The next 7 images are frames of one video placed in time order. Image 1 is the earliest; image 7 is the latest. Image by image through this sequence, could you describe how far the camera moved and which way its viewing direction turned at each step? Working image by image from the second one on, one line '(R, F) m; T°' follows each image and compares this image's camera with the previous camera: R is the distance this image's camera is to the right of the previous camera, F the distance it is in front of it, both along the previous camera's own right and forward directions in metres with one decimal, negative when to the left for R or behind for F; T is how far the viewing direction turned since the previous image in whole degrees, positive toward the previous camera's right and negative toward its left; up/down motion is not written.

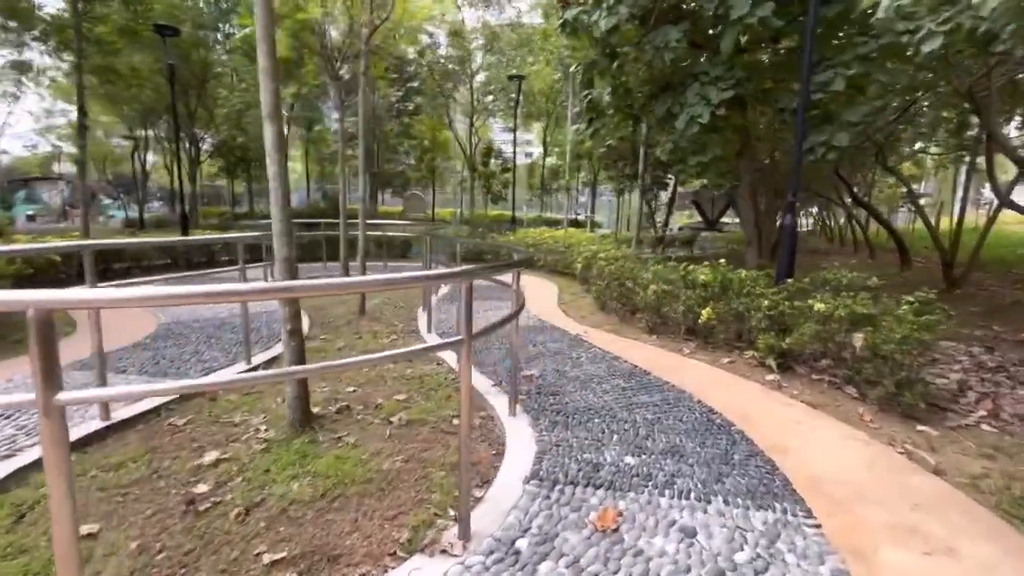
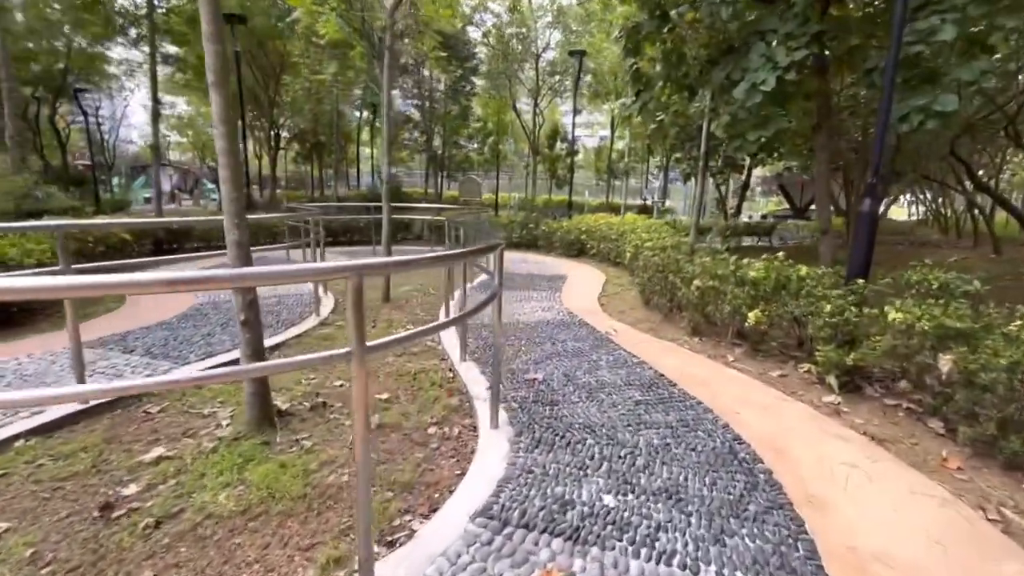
(+0.5, +0.4) m; -9°
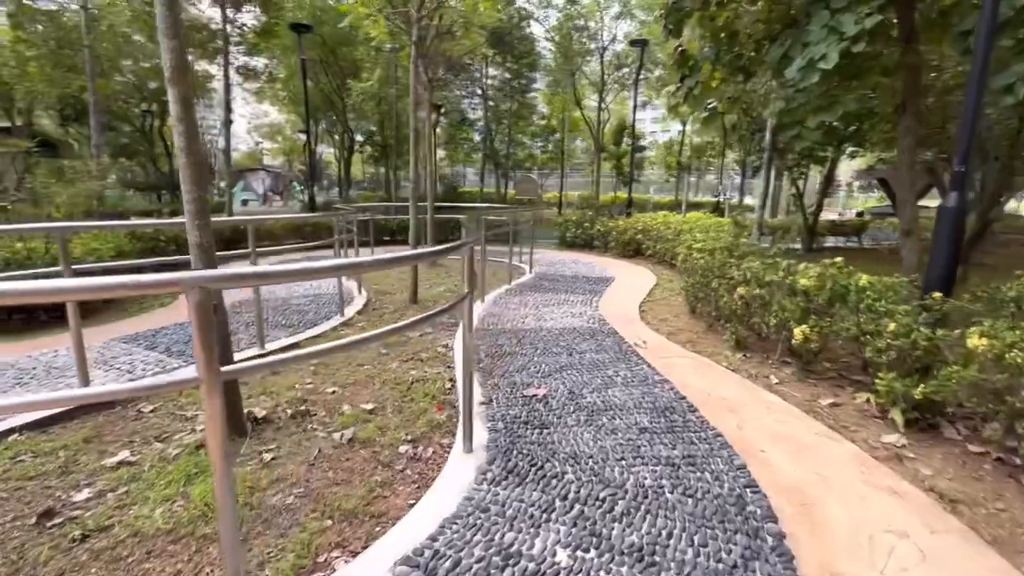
(+0.5, +0.3) m; -9°
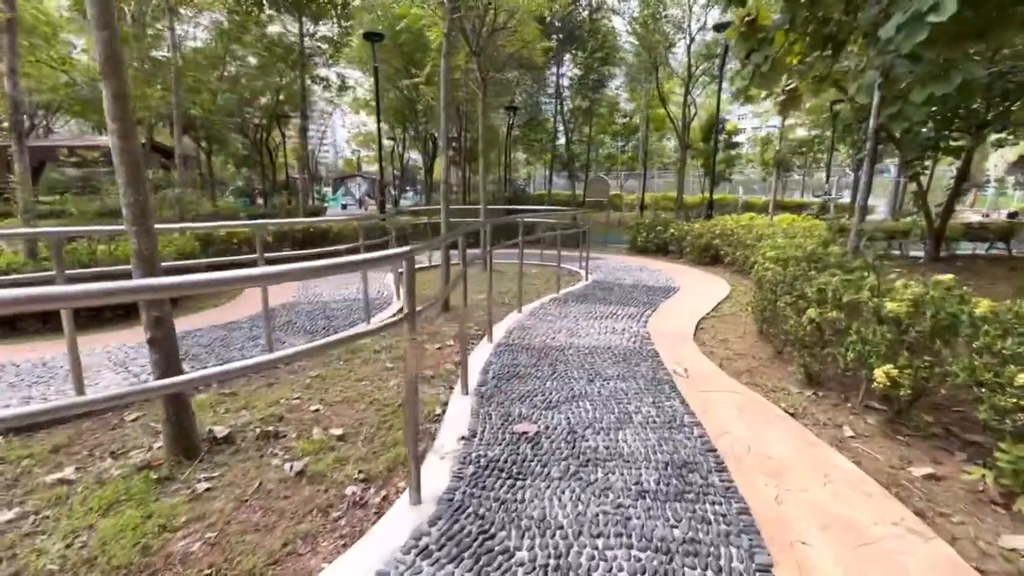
(+0.5, +0.5) m; -10°
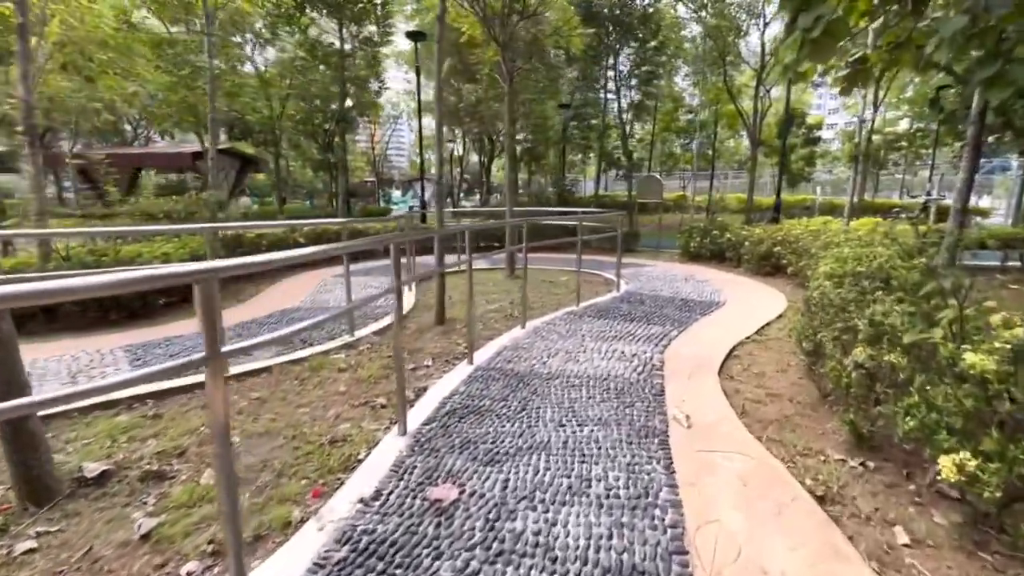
(+0.6, +0.6) m; -8°
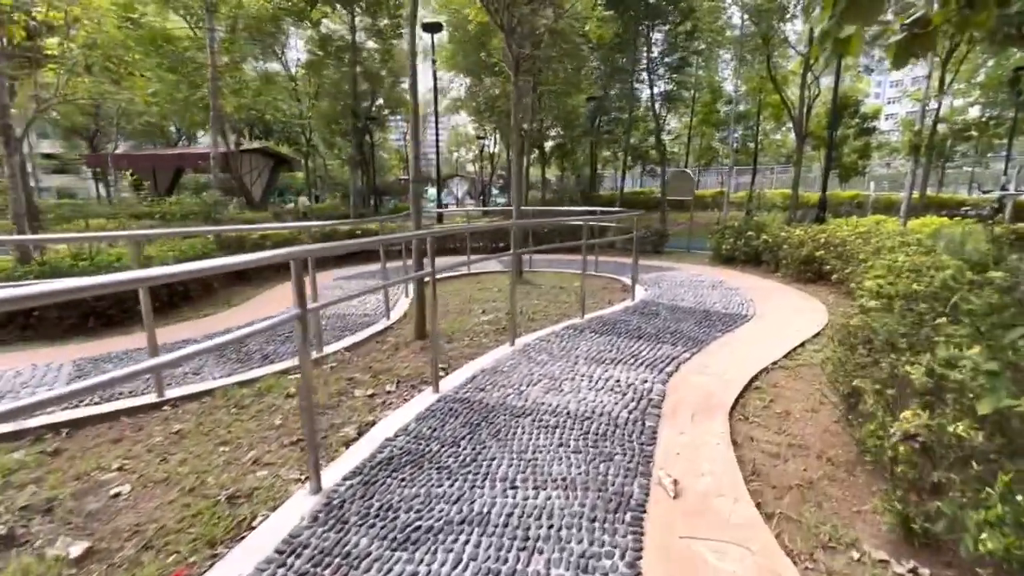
(+0.4, +0.6) m; -4°
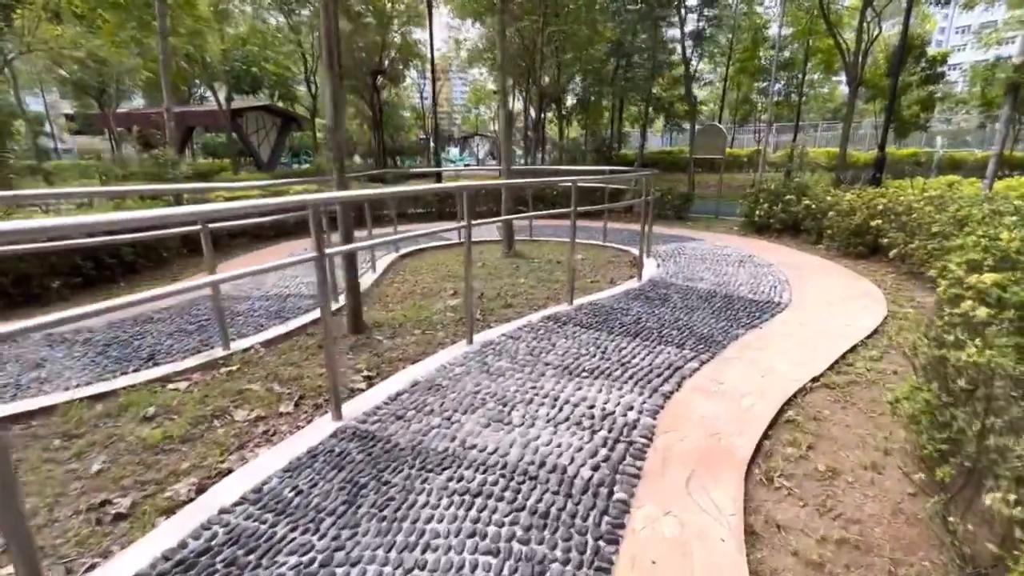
(+0.5, +1.0) m; -3°
